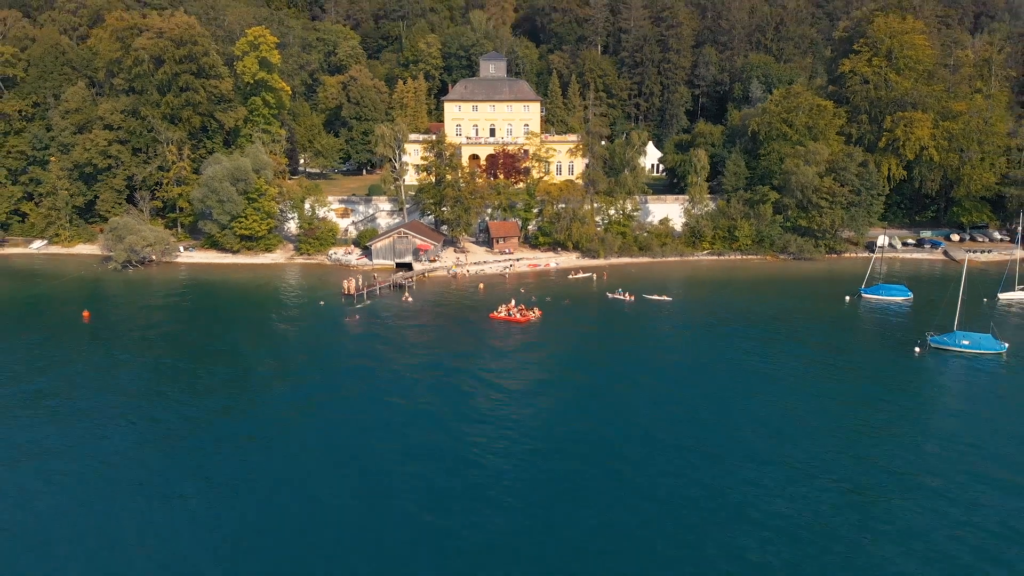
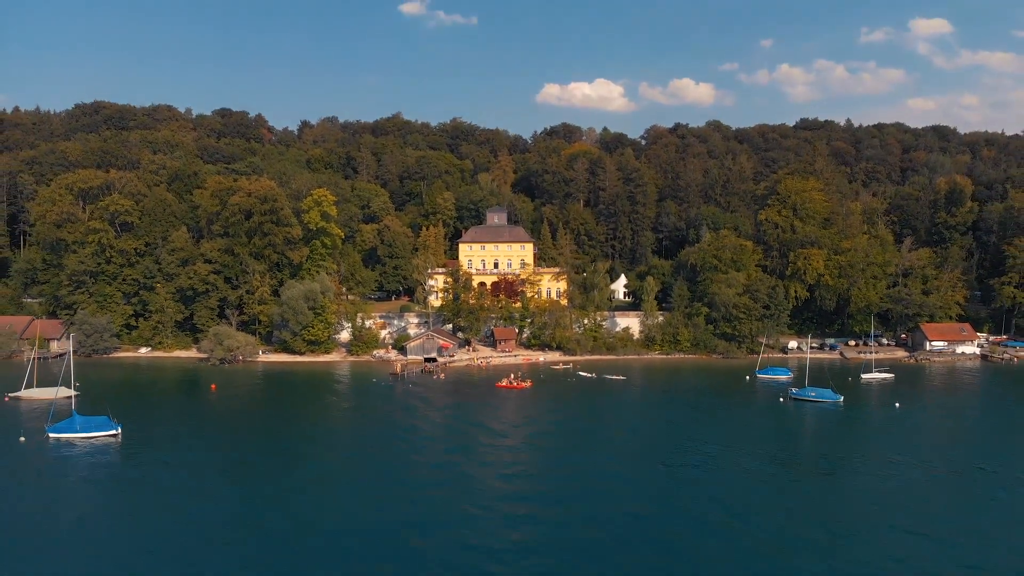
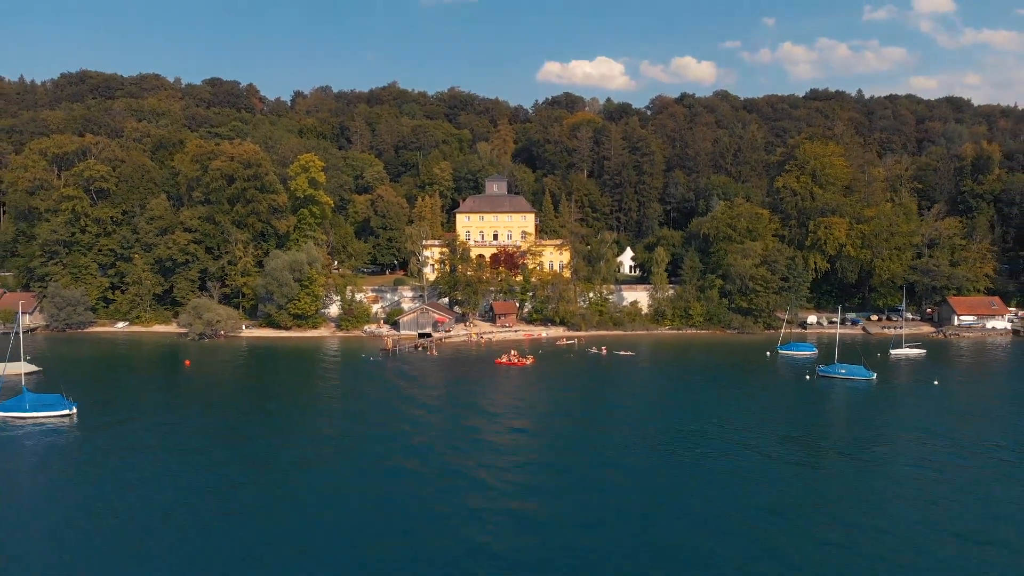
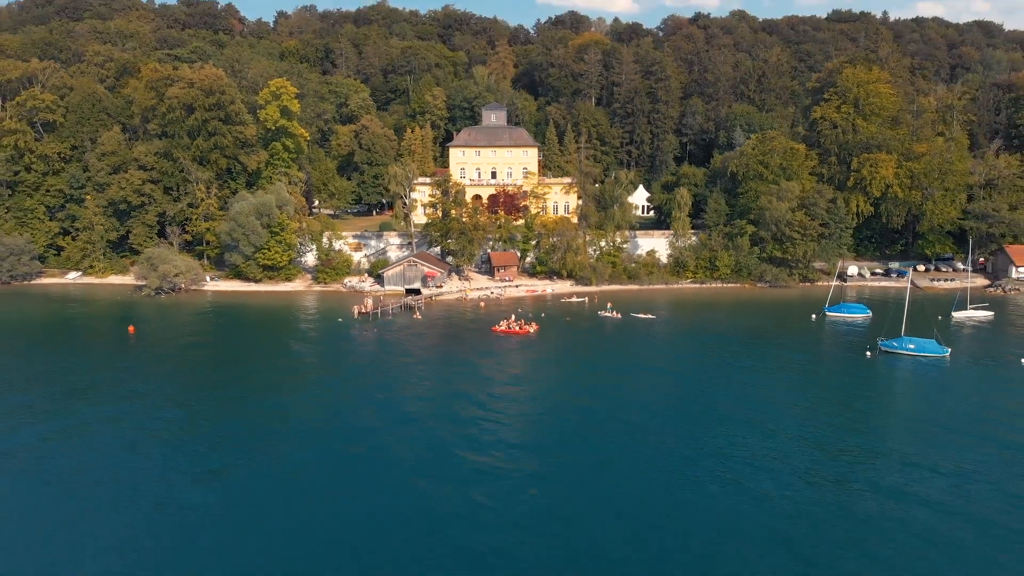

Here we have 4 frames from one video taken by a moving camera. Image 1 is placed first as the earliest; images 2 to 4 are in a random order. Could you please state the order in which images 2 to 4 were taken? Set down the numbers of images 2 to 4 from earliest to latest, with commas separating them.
4, 3, 2
